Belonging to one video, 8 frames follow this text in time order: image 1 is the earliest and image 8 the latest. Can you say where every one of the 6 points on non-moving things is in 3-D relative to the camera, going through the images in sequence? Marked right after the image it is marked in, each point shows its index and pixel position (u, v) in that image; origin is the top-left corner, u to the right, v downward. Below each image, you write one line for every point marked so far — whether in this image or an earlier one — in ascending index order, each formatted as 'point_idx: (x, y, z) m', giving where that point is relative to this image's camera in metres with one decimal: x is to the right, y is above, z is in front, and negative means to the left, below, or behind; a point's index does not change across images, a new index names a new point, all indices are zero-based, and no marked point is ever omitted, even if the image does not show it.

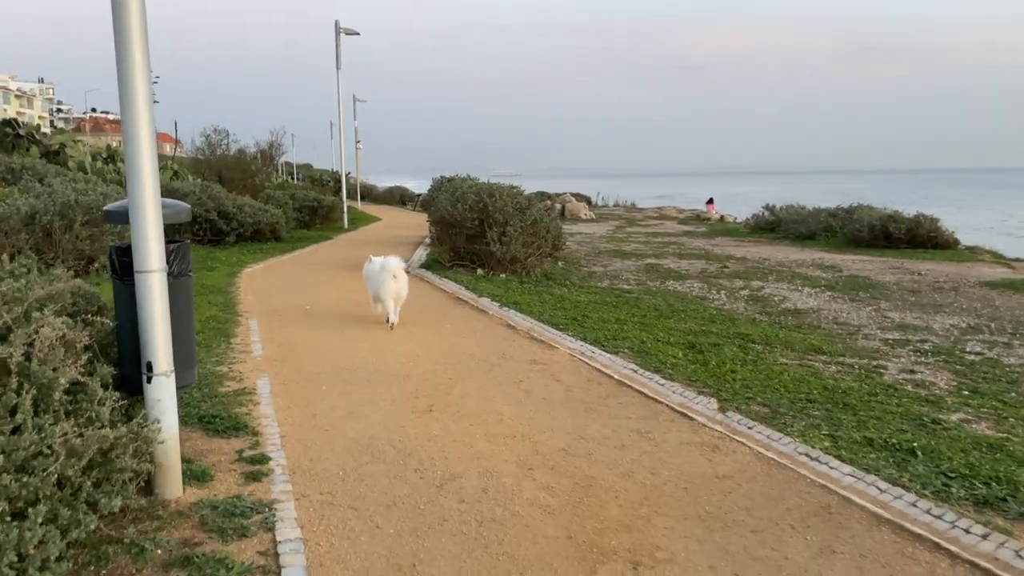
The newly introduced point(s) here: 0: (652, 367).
0: (+1.2, -0.7, +6.8) m
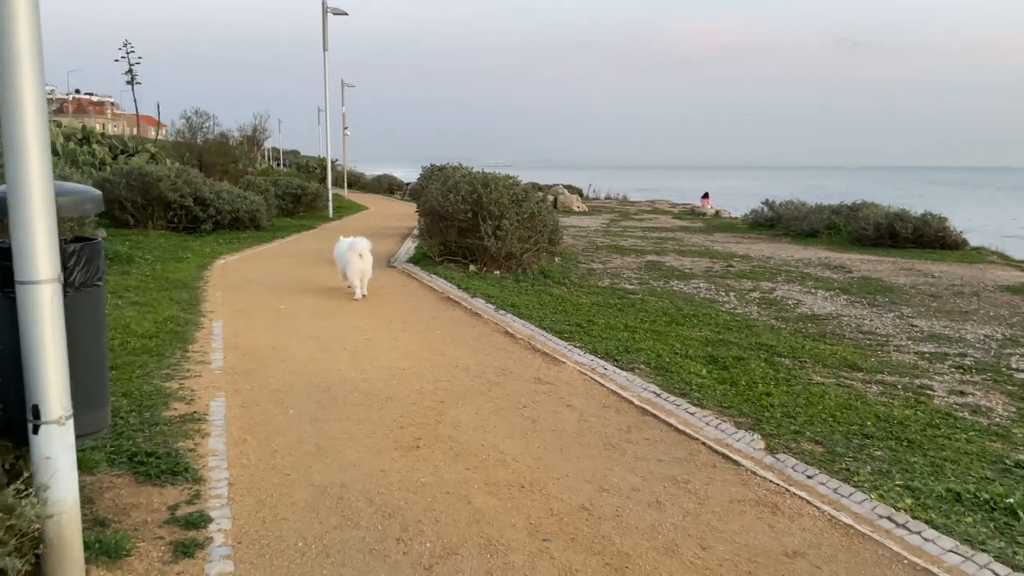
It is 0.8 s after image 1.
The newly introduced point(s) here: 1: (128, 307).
0: (+1.2, -0.7, +5.8) m
1: (-4.0, -0.2, +8.6) m
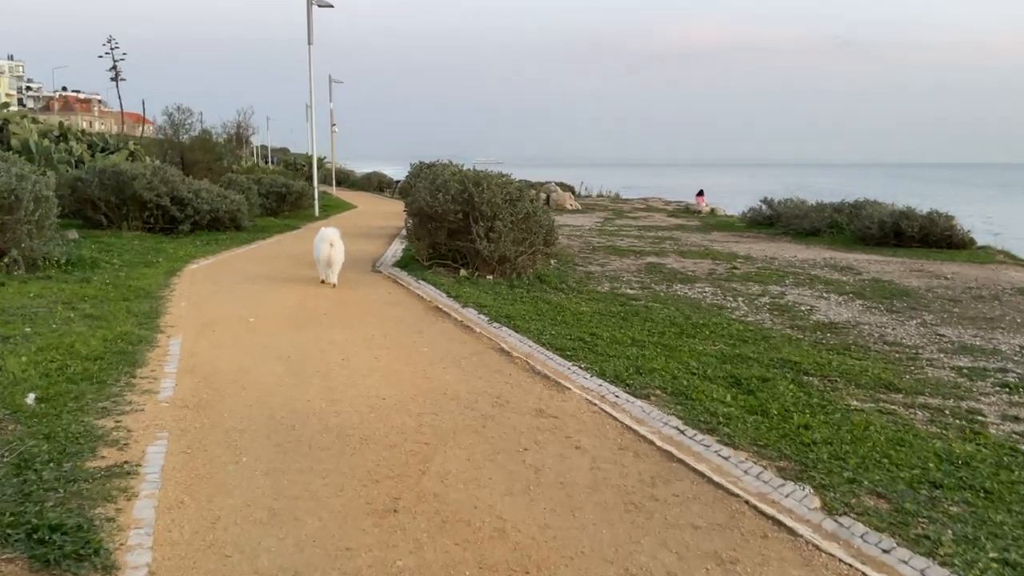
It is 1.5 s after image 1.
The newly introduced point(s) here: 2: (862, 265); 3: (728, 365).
0: (+1.2, -0.8, +5.0) m
1: (-4.1, -0.3, +7.7) m
2: (+7.6, +0.5, +17.7) m
3: (+1.9, -0.7, +7.2) m
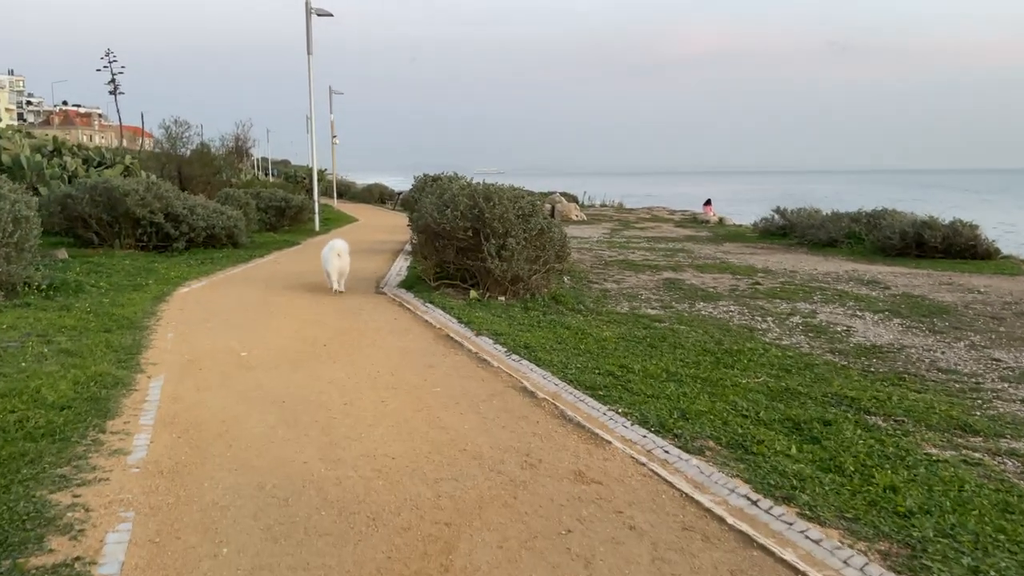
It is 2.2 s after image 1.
0: (+1.4, -1.0, +4.2) m
1: (-3.9, -0.6, +6.9) m
2: (+7.8, +0.2, +16.9) m
3: (+2.1, -0.9, +6.3) m
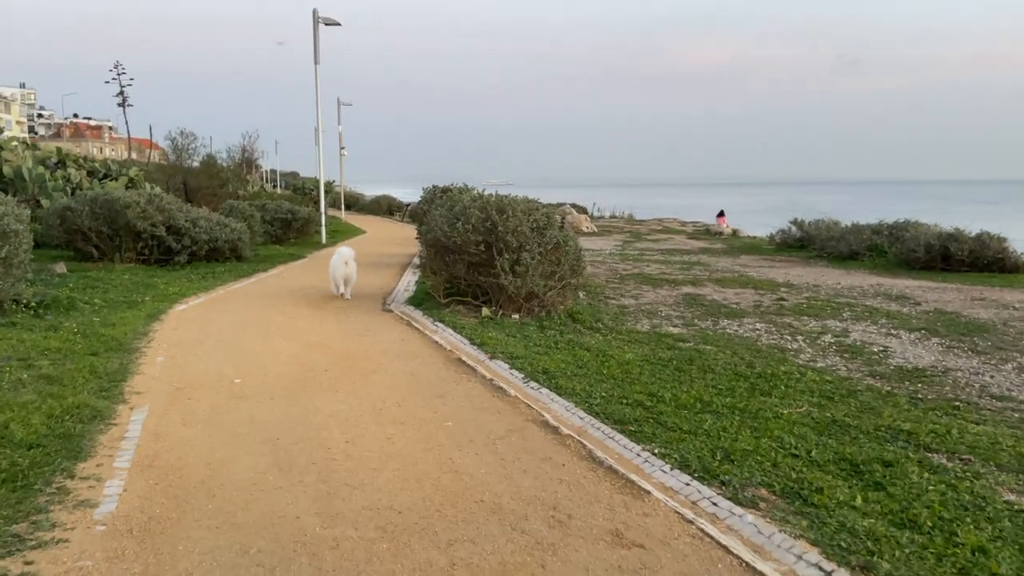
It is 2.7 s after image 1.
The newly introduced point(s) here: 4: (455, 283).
0: (+1.5, -1.2, +3.6) m
1: (-3.8, -0.8, +6.3) m
2: (+8.0, -0.1, +16.2) m
3: (+2.2, -1.1, +5.7) m
4: (-0.8, +0.1, +11.0) m
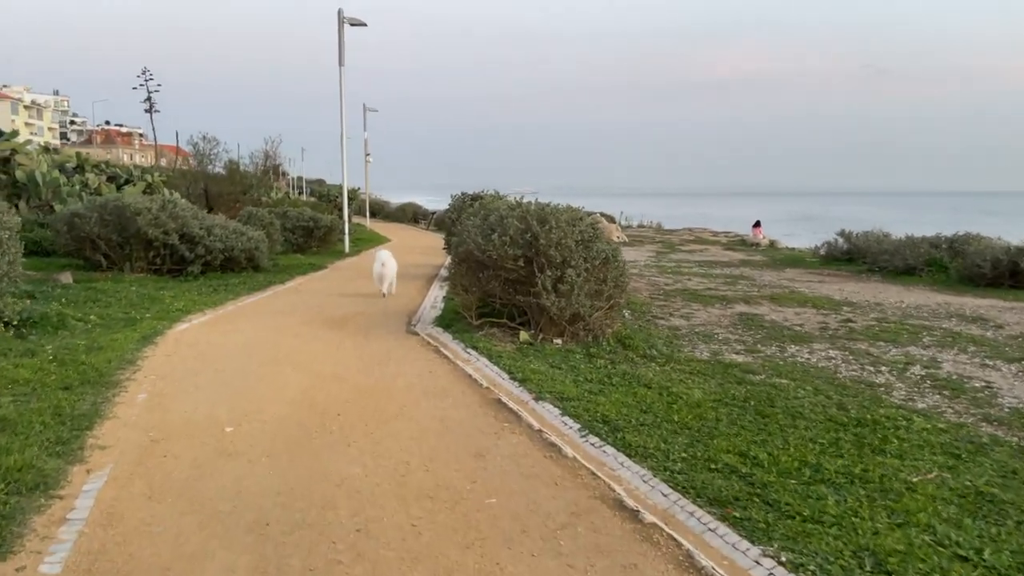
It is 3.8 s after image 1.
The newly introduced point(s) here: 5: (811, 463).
0: (+1.7, -1.3, +2.2) m
1: (-3.4, -0.9, +5.1) m
2: (+8.7, -0.5, +14.7) m
3: (+2.6, -1.3, +4.3) m
4: (-0.3, -0.2, +9.7) m
5: (+1.9, -1.1, +5.3) m
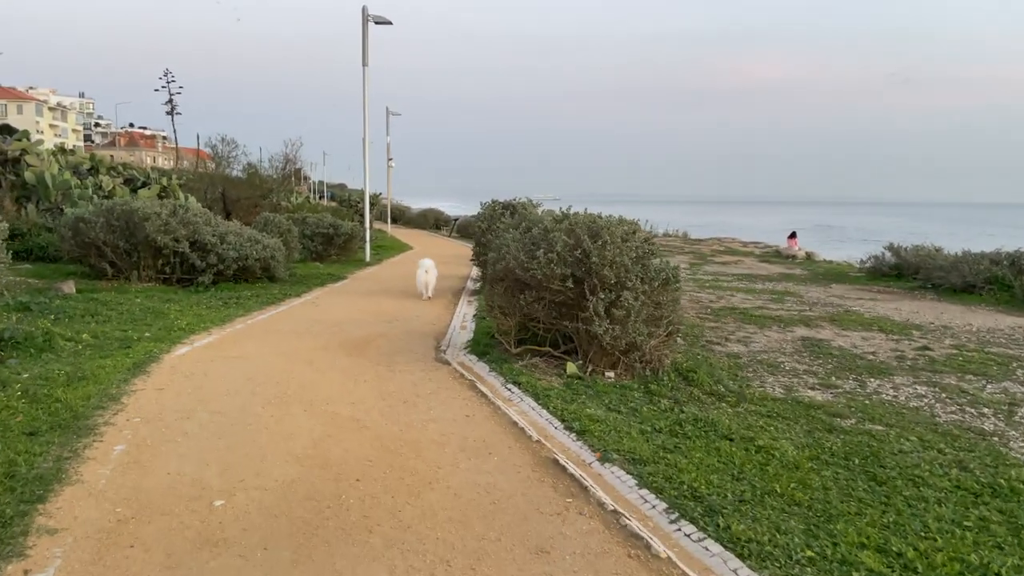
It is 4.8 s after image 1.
0: (+2.0, -1.6, +1.0) m
1: (-3.1, -1.1, +4.0) m
2: (+9.2, -0.9, +13.3) m
3: (+2.9, -1.5, +3.1) m
4: (+0.2, -0.4, +8.5) m
5: (+2.3, -1.3, +4.0) m
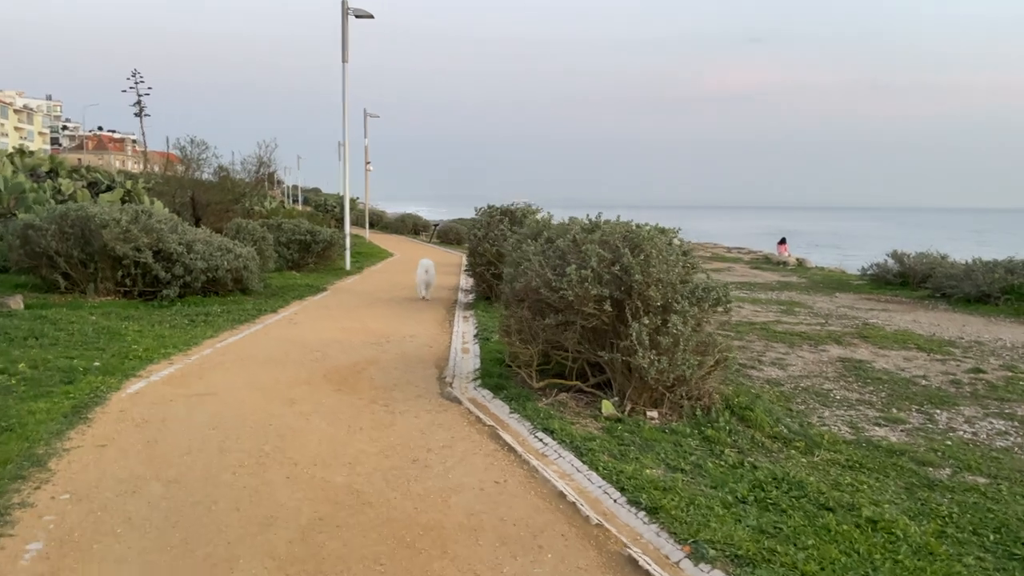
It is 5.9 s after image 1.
0: (+2.4, -1.7, -0.3) m
1: (-2.7, -1.3, +2.6) m
2: (+9.3, -1.1, +12.2) m
3: (+3.2, -1.7, +1.8) m
4: (+0.4, -0.6, +7.2) m
5: (+2.6, -1.5, +2.8) m
